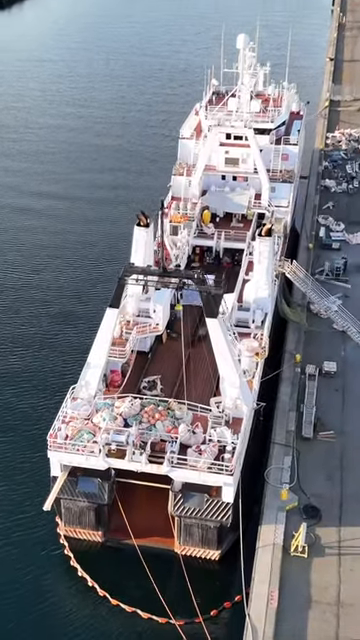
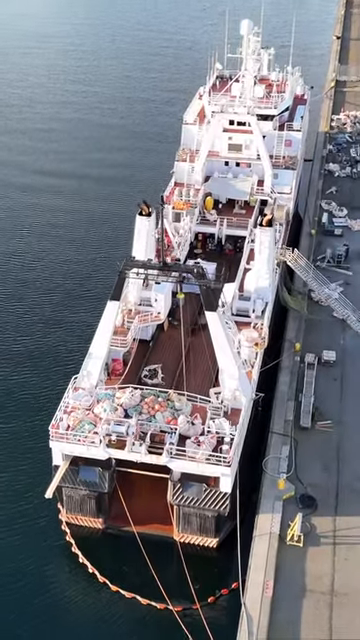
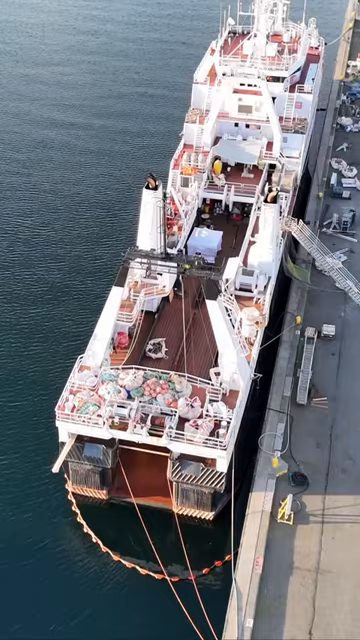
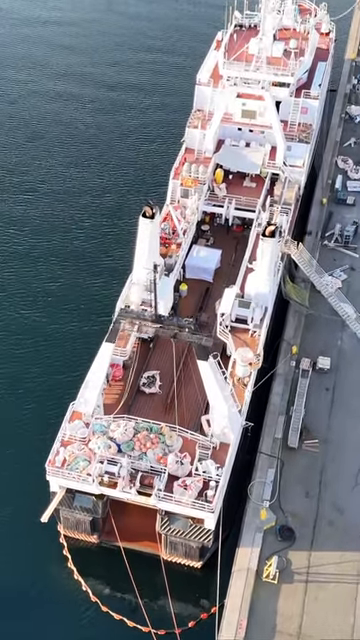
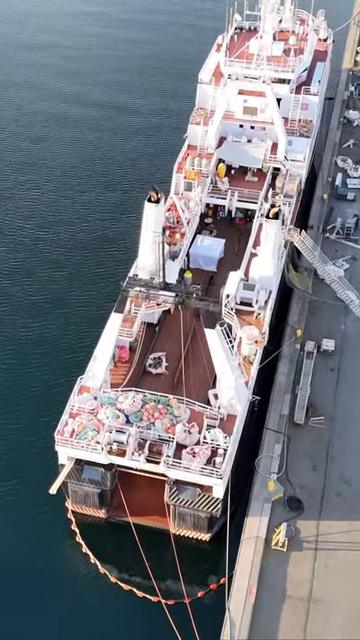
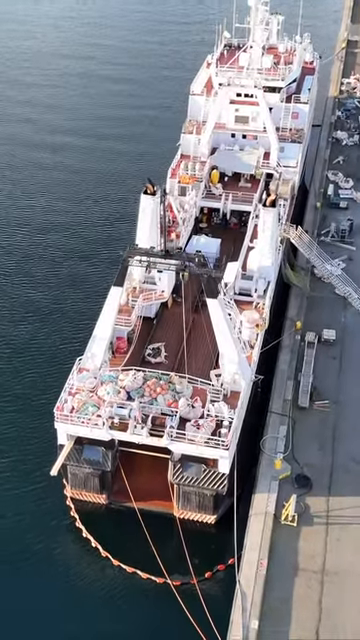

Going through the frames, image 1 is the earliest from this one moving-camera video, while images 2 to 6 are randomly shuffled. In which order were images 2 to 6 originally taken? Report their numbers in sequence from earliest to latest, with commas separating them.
2, 6, 3, 5, 4
